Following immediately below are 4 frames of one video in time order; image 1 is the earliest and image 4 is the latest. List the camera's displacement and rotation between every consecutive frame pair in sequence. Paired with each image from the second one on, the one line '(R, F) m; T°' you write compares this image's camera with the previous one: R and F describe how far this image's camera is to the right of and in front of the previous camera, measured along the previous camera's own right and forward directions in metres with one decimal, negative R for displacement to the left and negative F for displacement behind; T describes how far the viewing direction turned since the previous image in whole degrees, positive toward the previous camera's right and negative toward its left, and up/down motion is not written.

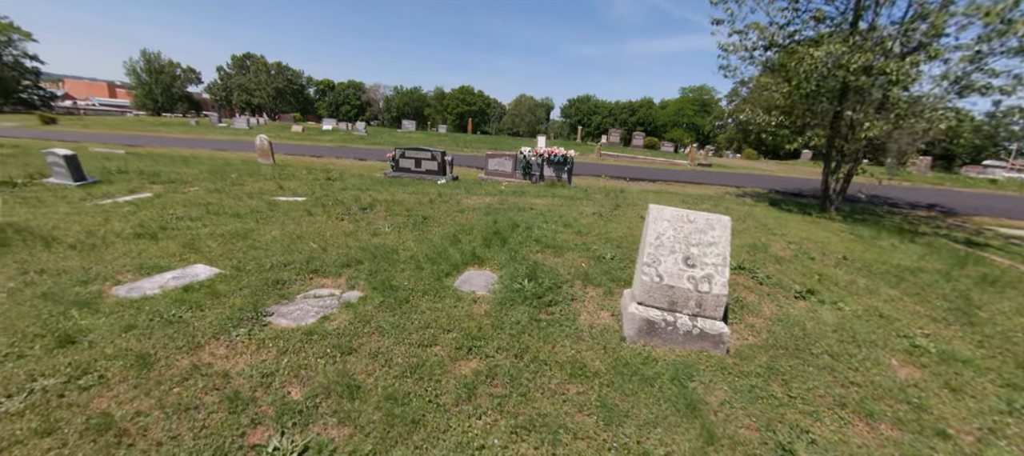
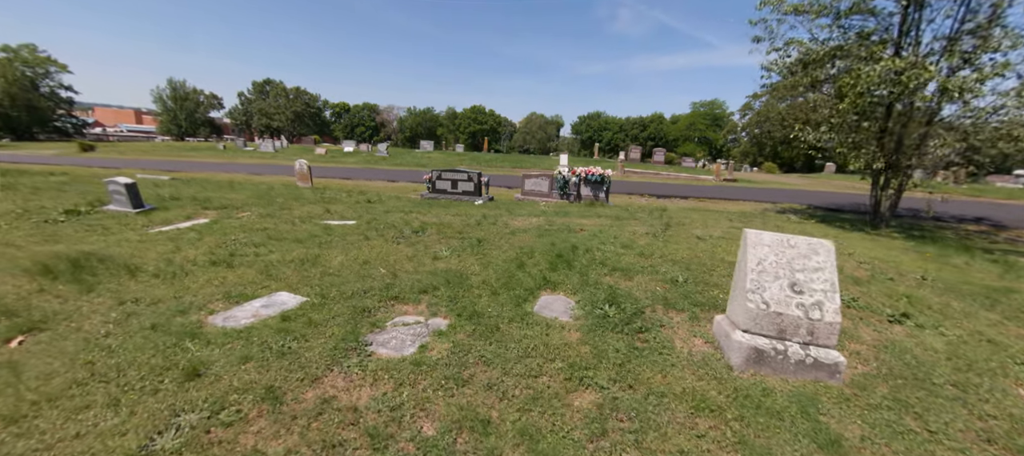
(-0.8, 0.0) m; -2°
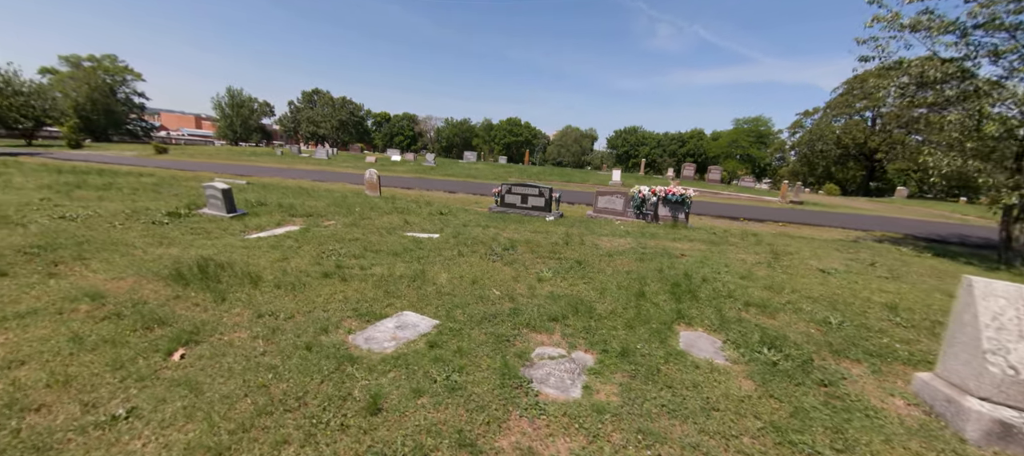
(-1.3, +0.2) m; -4°
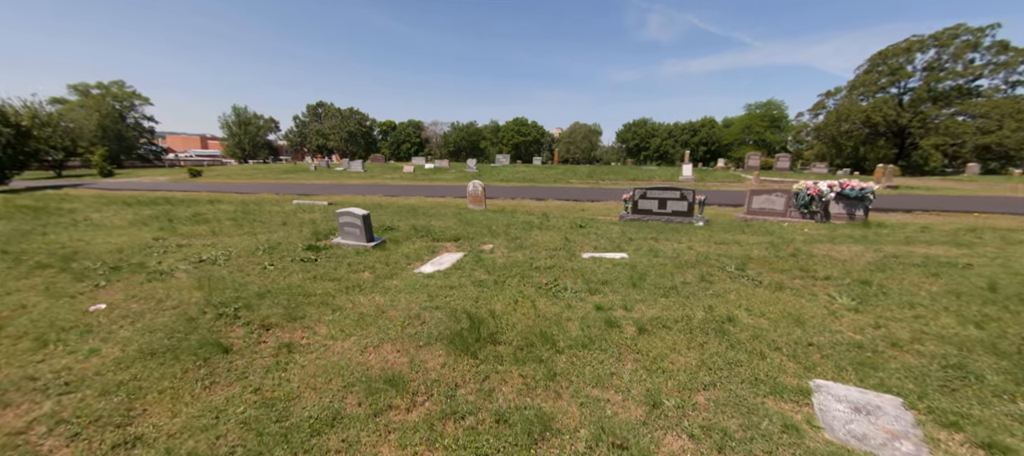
(-3.7, +1.1) m; -1°
